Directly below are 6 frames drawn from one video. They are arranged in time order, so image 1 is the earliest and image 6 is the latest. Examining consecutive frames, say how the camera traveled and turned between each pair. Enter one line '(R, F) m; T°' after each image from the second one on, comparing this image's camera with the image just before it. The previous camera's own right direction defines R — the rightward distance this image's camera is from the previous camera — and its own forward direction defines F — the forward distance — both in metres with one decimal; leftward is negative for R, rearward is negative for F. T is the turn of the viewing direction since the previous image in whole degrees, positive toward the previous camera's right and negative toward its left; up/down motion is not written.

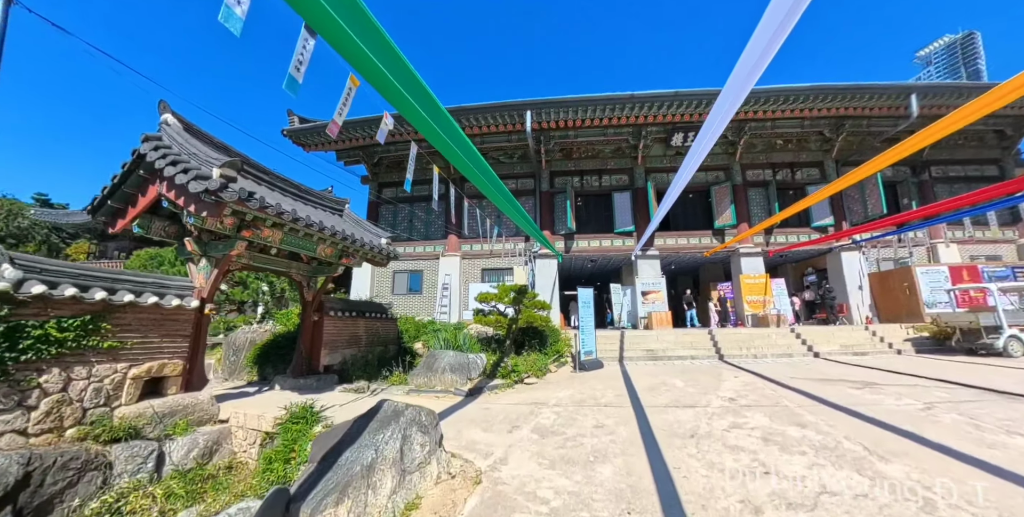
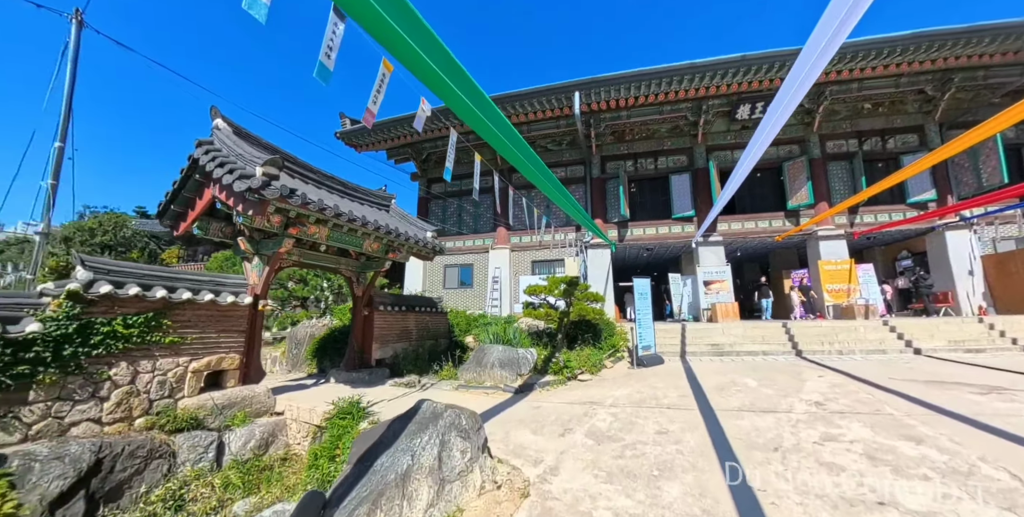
(0.0, +0.4) m; -7°
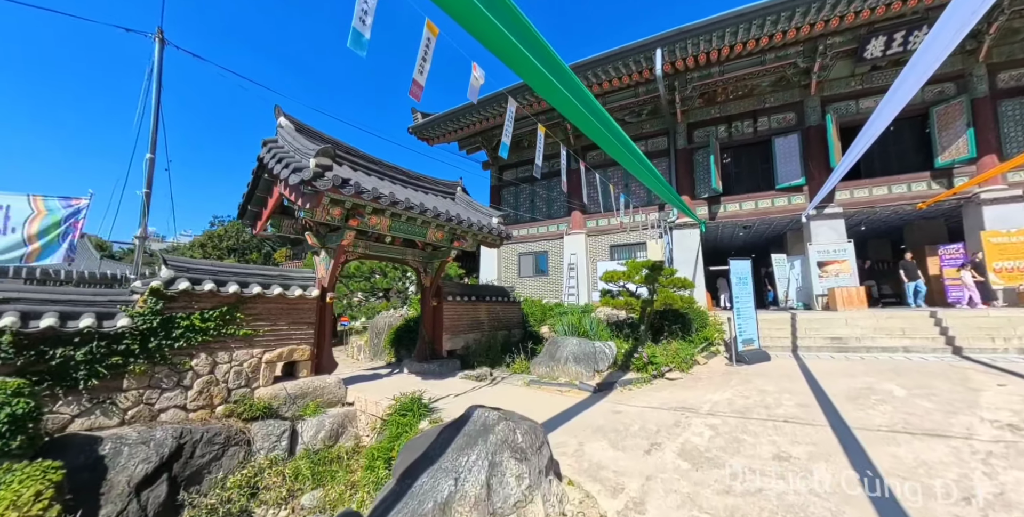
(+0.1, +0.6) m; -11°
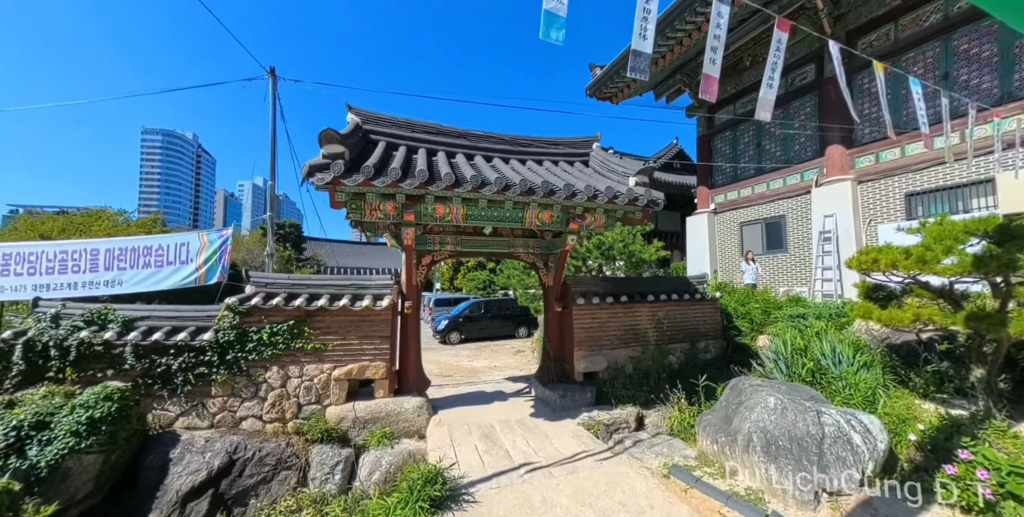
(+1.0, +2.5) m; -33°
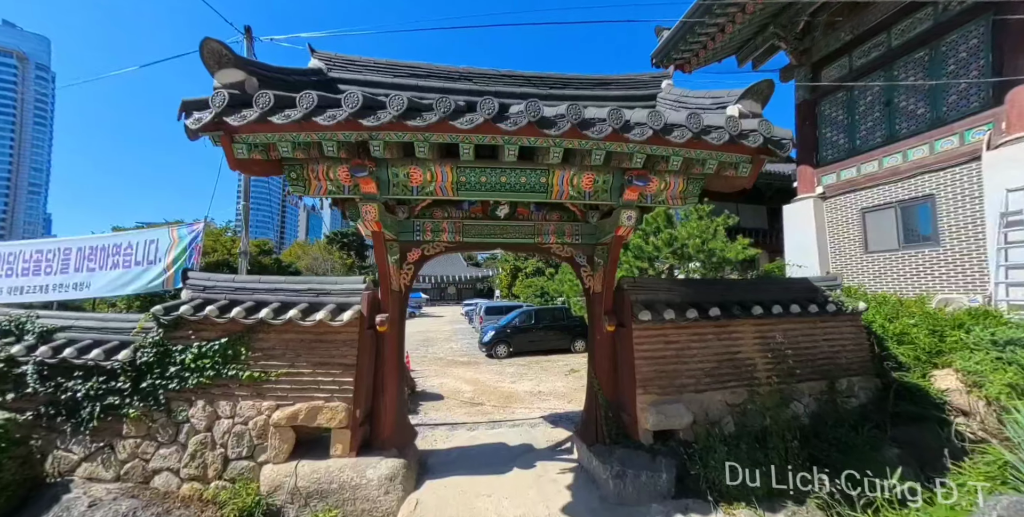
(+0.3, +1.8) m; -9°
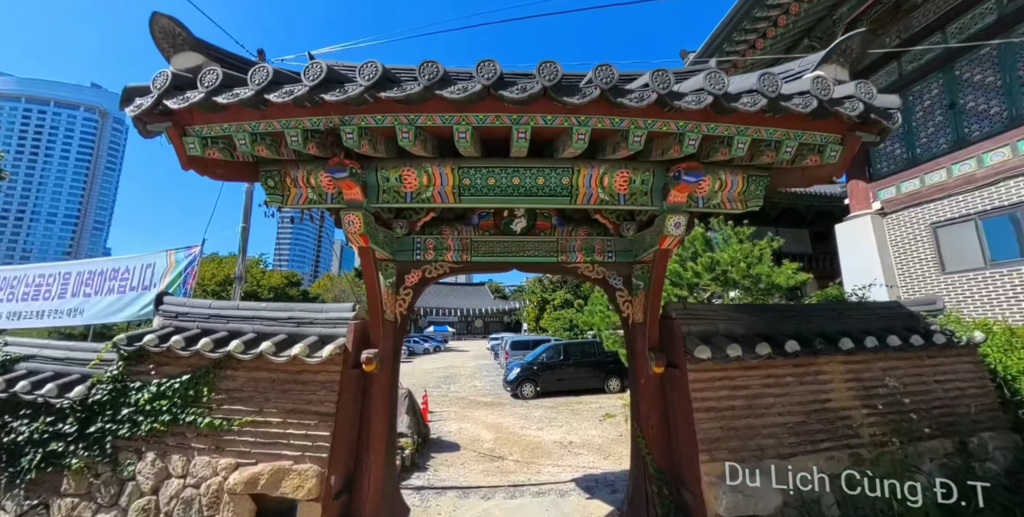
(+0.1, +0.6) m; -4°
